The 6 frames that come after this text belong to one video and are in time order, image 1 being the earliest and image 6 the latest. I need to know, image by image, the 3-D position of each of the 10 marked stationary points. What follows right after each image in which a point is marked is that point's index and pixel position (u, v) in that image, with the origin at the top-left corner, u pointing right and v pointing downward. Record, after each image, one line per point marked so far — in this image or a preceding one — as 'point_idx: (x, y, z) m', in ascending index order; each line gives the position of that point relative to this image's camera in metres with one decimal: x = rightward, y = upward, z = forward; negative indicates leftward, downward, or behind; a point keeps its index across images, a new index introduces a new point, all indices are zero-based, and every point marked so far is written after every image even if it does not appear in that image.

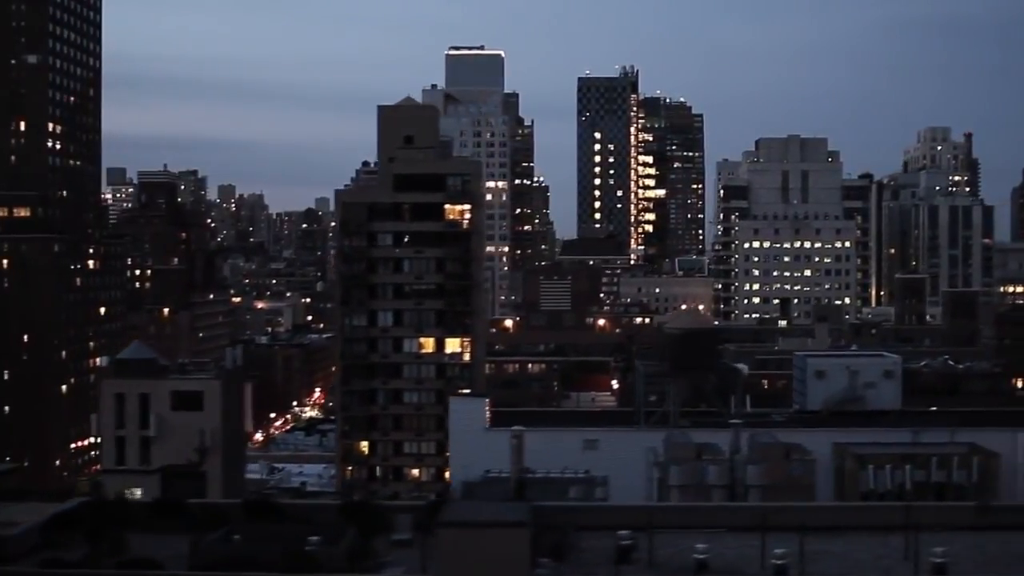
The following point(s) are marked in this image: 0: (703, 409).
0: (+1.8, -1.2, +14.6) m
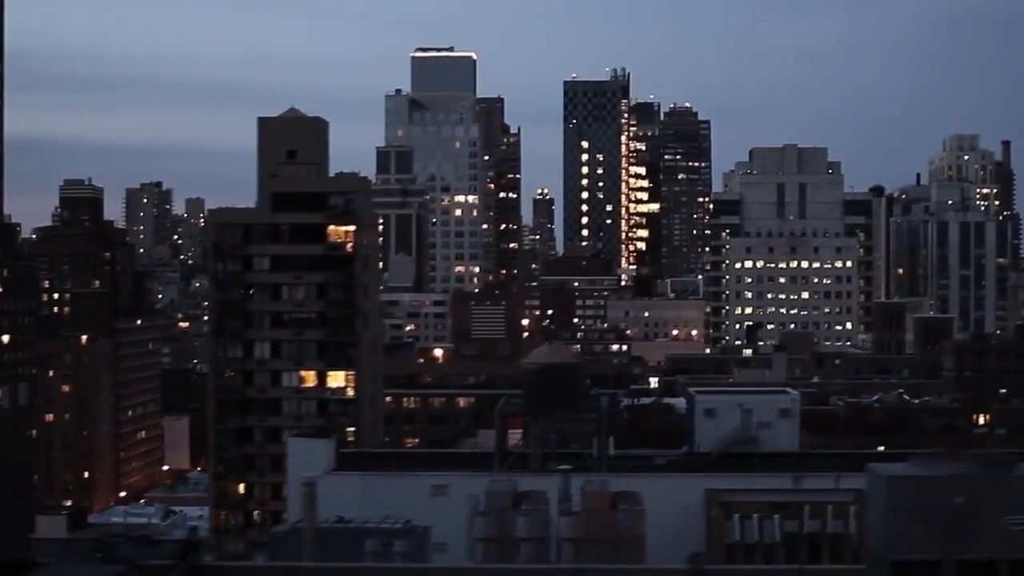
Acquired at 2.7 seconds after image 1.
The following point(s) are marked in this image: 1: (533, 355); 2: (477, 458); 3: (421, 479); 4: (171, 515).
0: (+0.5, -1.5, +13.1) m
1: (+0.2, -0.6, +13.1) m
2: (-0.4, -1.5, +13.3) m
3: (-0.8, -1.6, +12.5) m
4: (-3.8, -2.5, +16.2) m
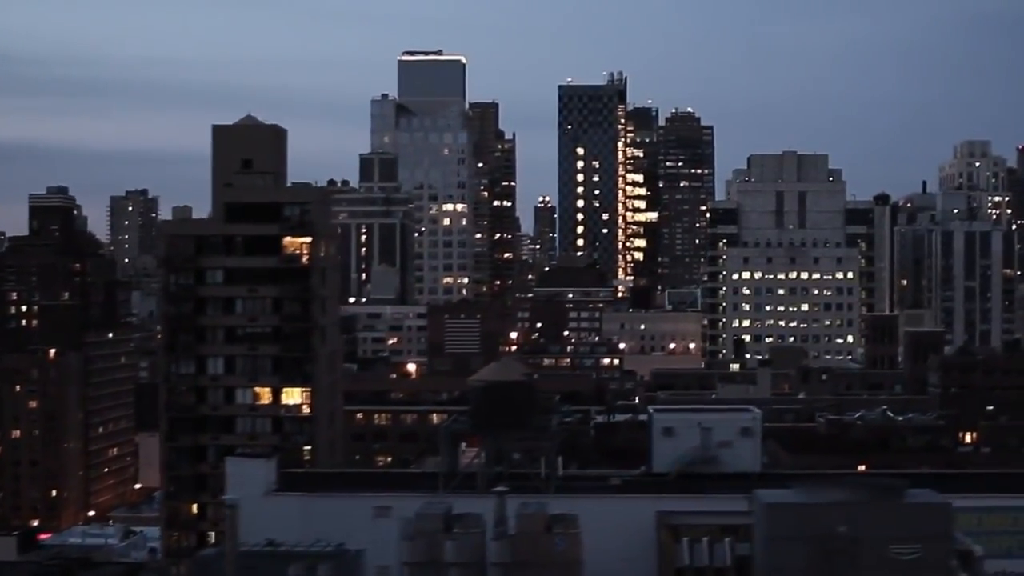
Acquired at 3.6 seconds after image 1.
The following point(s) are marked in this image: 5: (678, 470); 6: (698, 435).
0: (+0.1, -1.6, +12.5) m
1: (-0.3, -0.7, +12.5) m
2: (-0.8, -1.7, +12.7) m
3: (-1.2, -1.7, +12.0) m
4: (-4.1, -2.6, +15.8) m
5: (+1.4, -1.5, +12.3) m
6: (+1.6, -1.3, +12.6) m
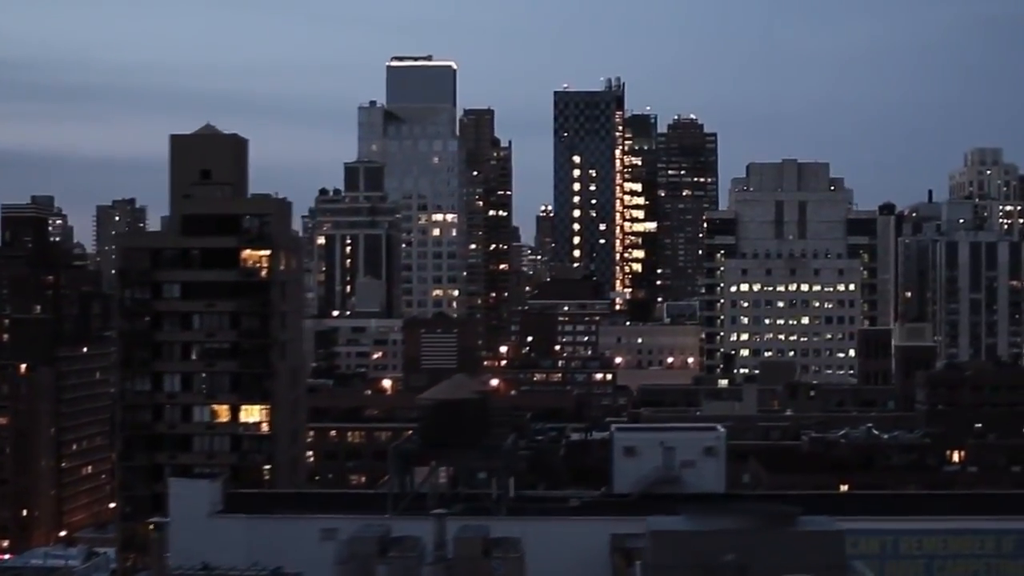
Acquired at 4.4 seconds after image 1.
0: (-0.3, -1.7, +12.0) m
1: (-0.6, -0.8, +12.0) m
2: (-1.2, -1.8, +12.2) m
3: (-1.6, -1.8, +11.5) m
4: (-4.4, -2.8, +15.4) m
5: (+1.0, -1.6, +11.7) m
6: (+1.2, -1.4, +12.0) m
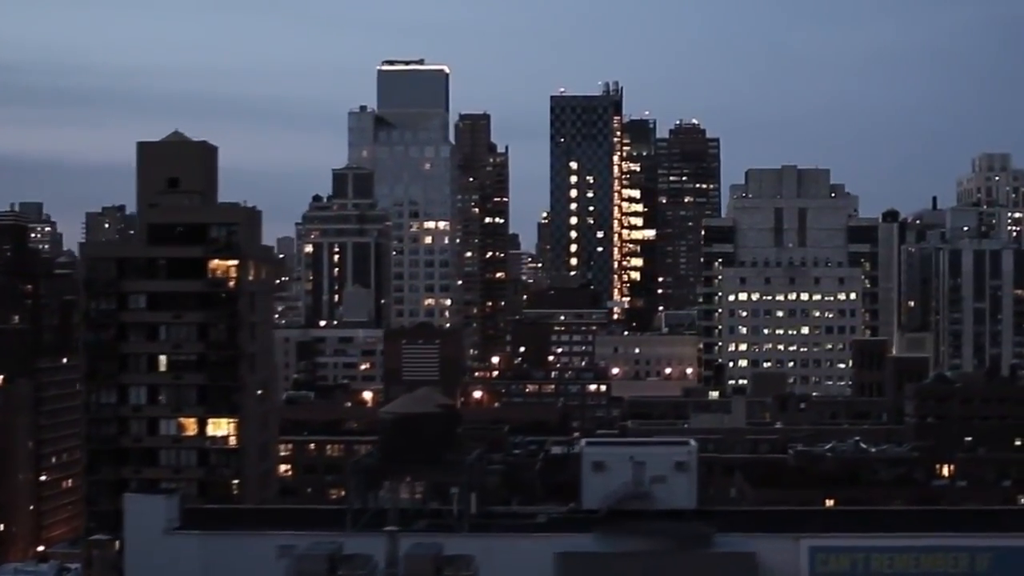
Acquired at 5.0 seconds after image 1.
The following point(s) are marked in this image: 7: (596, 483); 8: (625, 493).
0: (-0.6, -1.8, +11.6) m
1: (-0.9, -0.9, +11.6) m
2: (-1.4, -1.9, +11.9) m
3: (-1.9, -1.9, +11.1) m
4: (-4.6, -2.9, +15.1) m
5: (+0.7, -1.7, +11.3) m
6: (+0.9, -1.5, +11.6) m
7: (+0.7, -1.6, +11.7) m
8: (+0.9, -1.6, +11.4) m
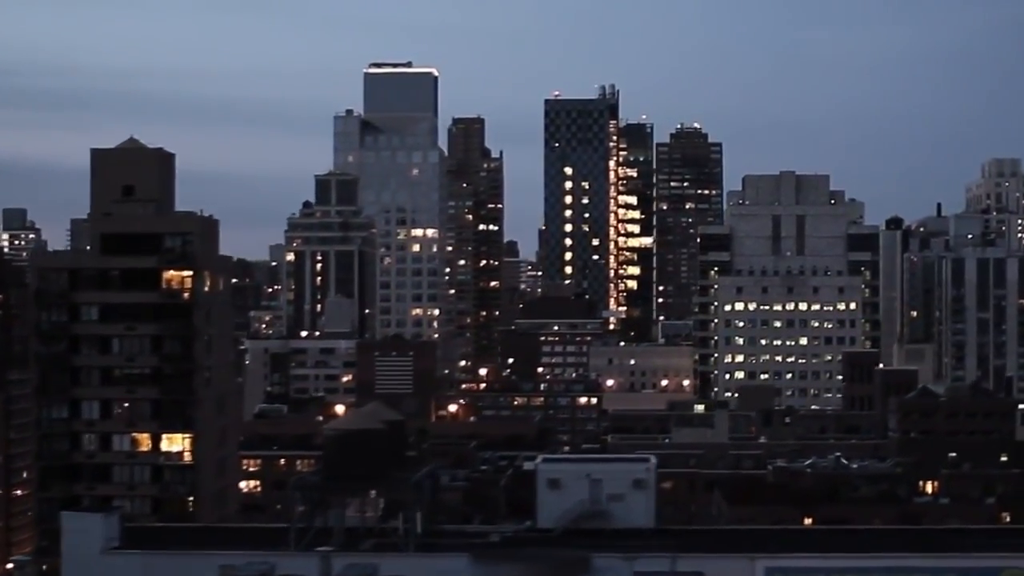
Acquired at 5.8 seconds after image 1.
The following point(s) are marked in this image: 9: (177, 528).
0: (-1.0, -1.9, +11.1) m
1: (-1.3, -1.0, +11.1) m
2: (-1.8, -1.9, +11.4) m
3: (-2.3, -2.0, +10.6) m
4: (-4.9, -3.0, +14.6) m
5: (+0.3, -1.8, +10.7) m
6: (+0.6, -1.5, +11.0) m
7: (+0.3, -1.6, +11.1) m
8: (+0.5, -1.7, +10.8) m
9: (-2.5, -1.9, +11.7) m
